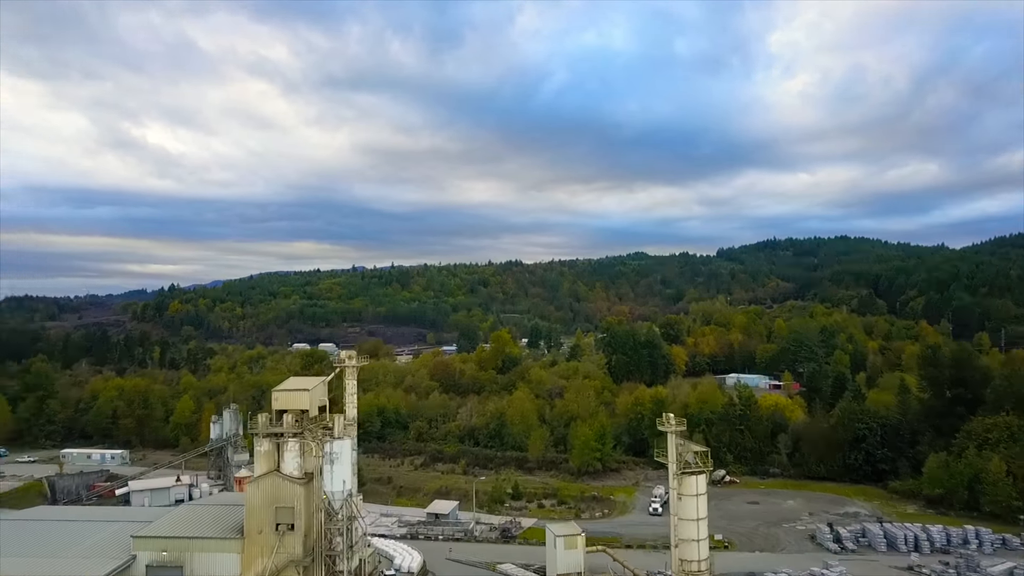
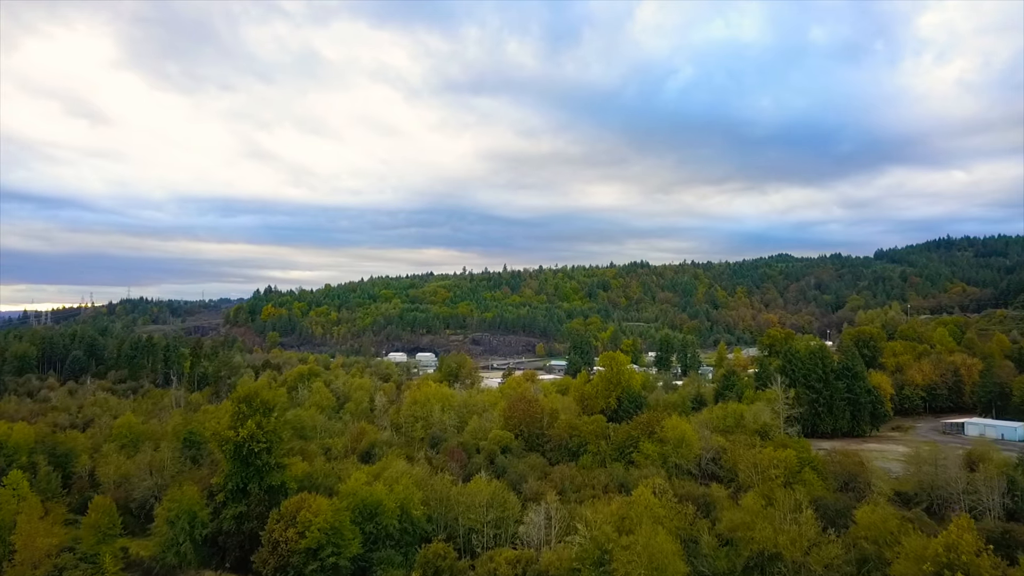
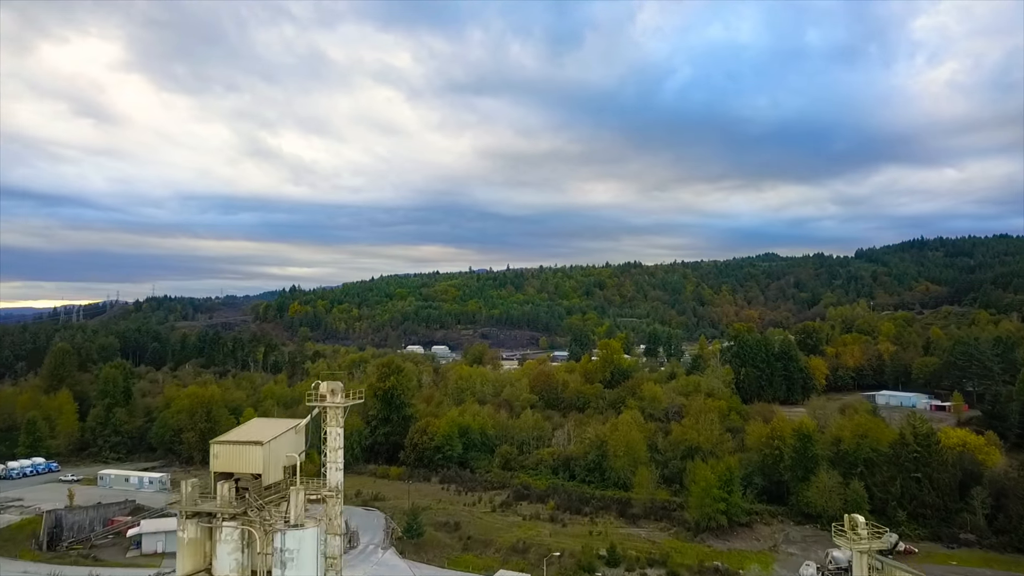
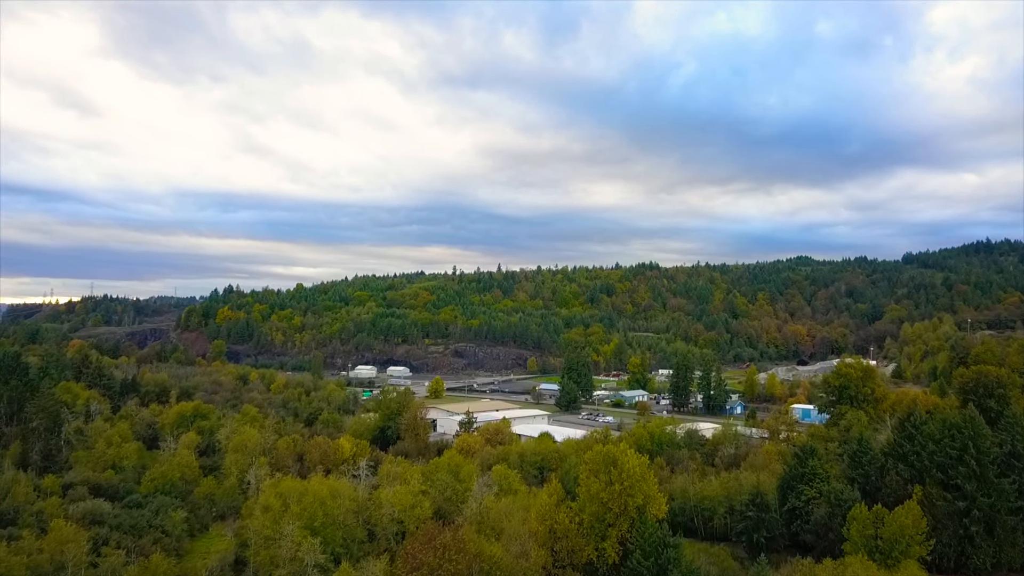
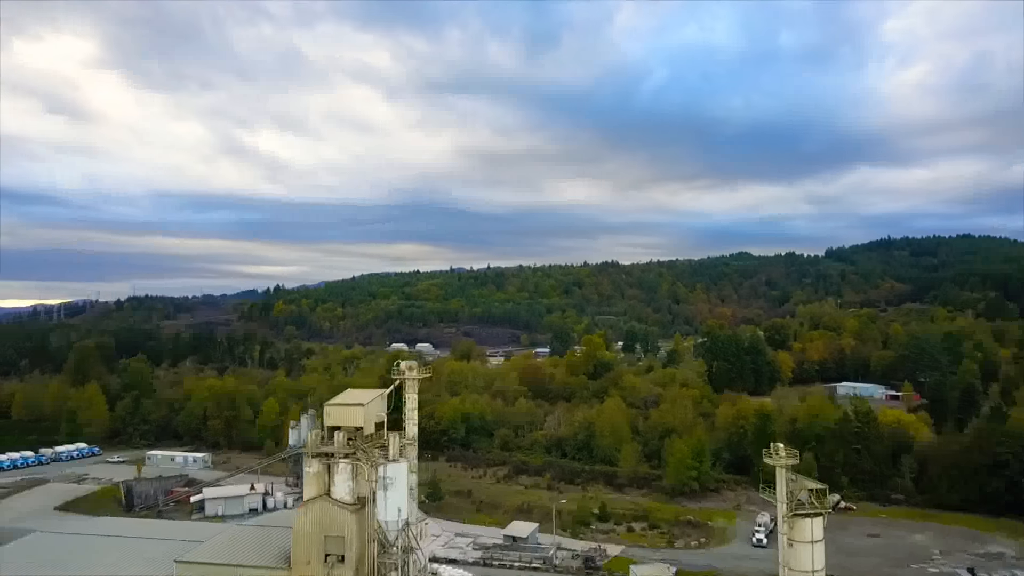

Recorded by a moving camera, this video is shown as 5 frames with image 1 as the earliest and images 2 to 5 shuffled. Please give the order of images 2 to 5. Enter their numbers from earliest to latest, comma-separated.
5, 3, 2, 4
